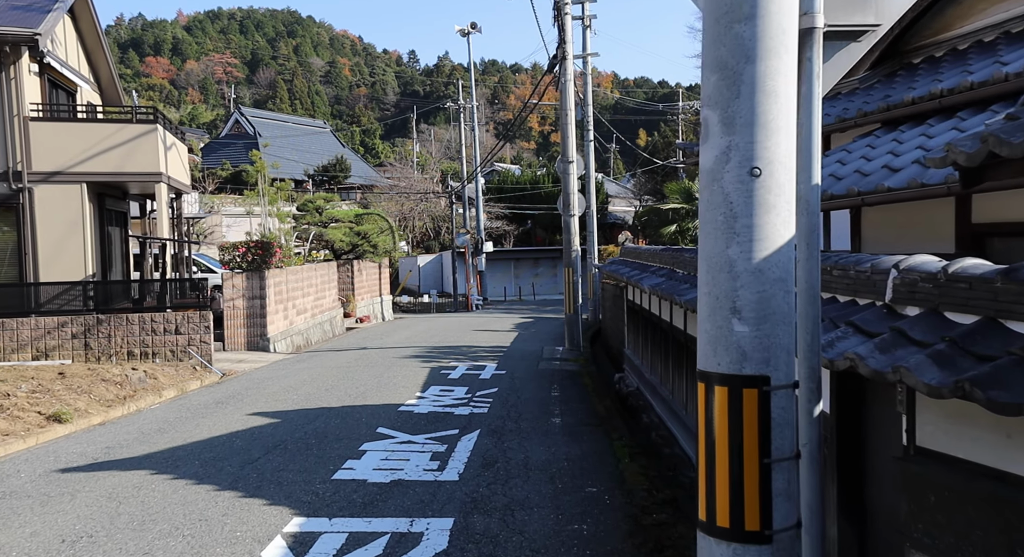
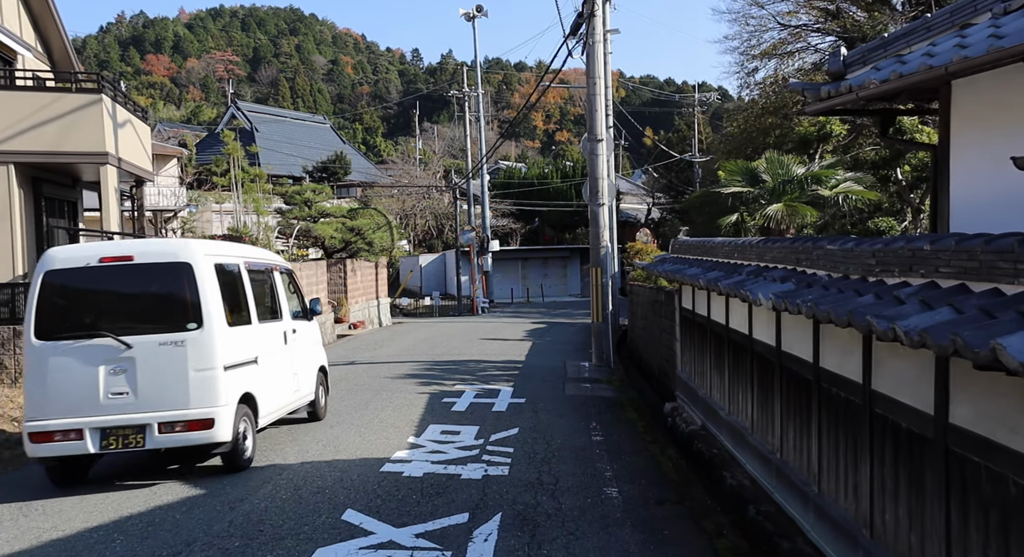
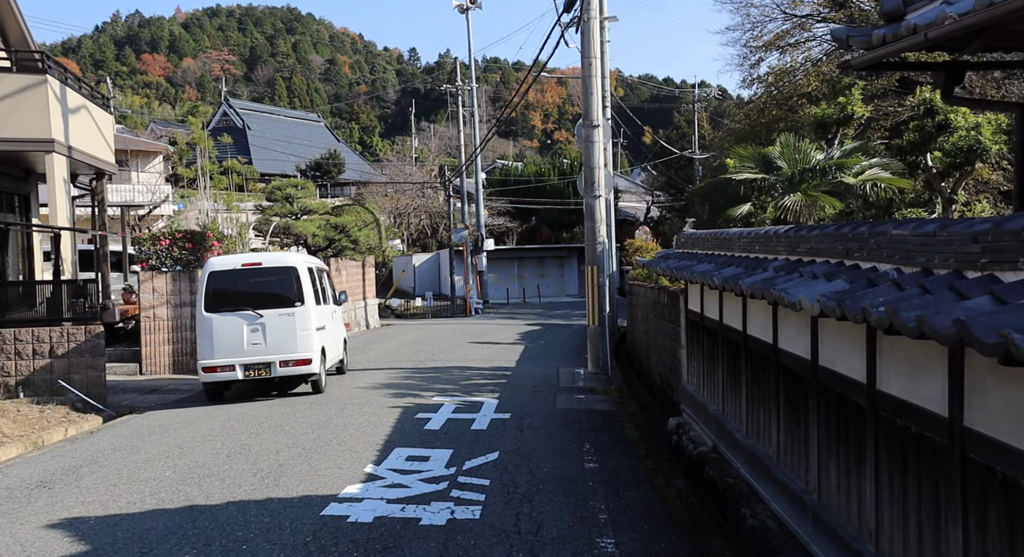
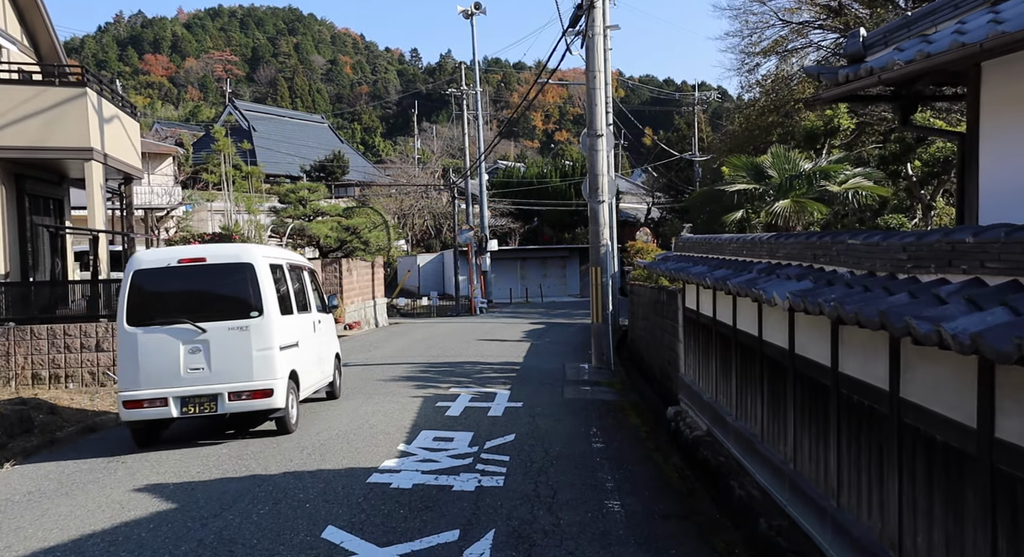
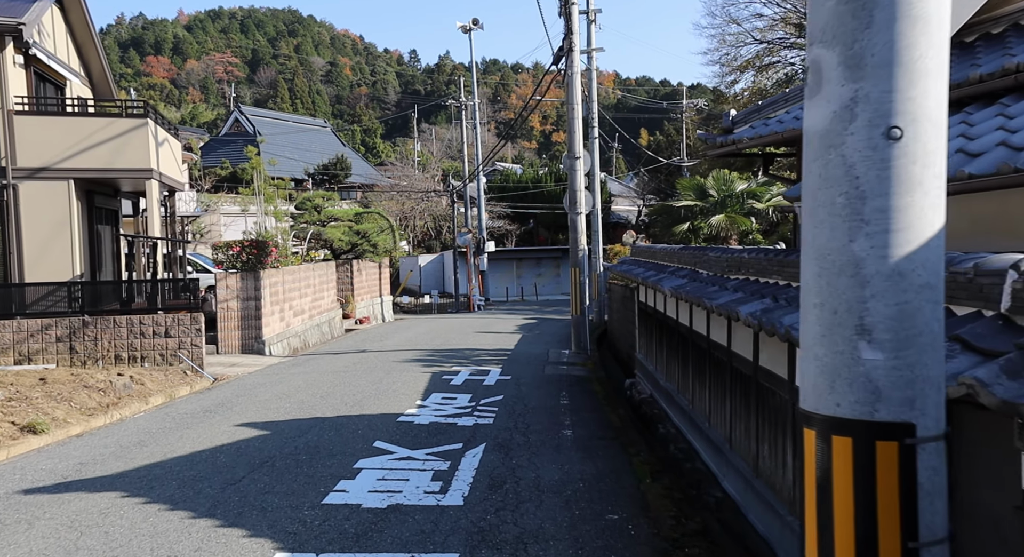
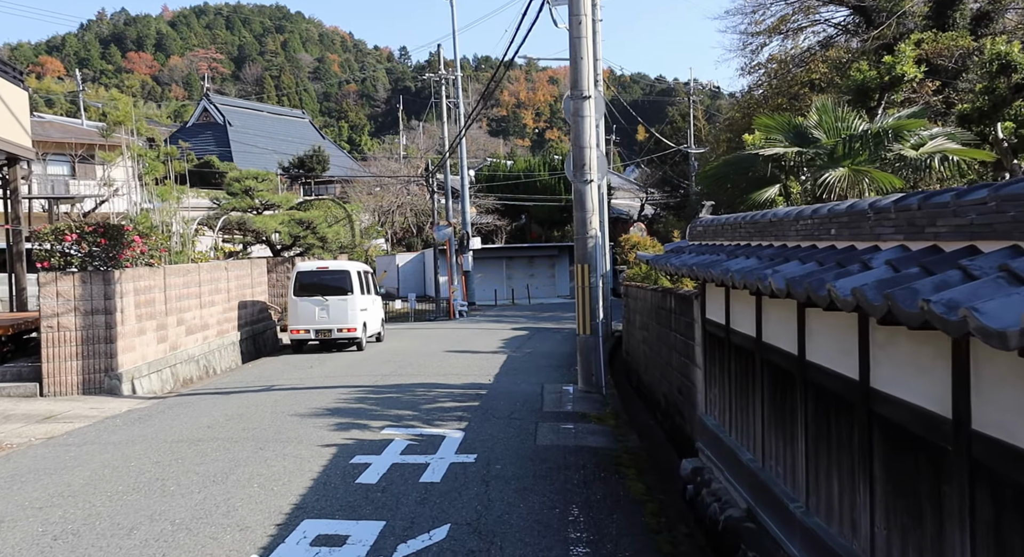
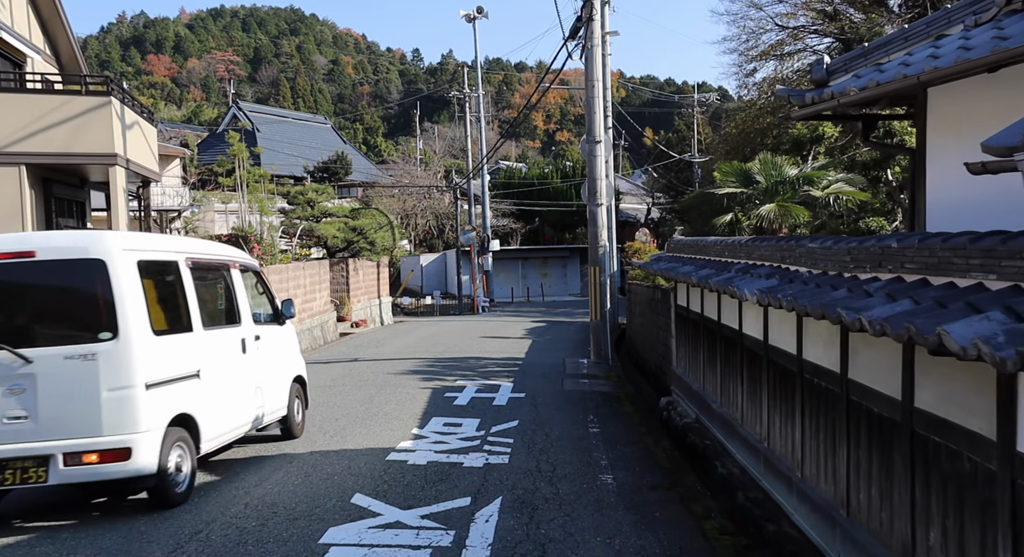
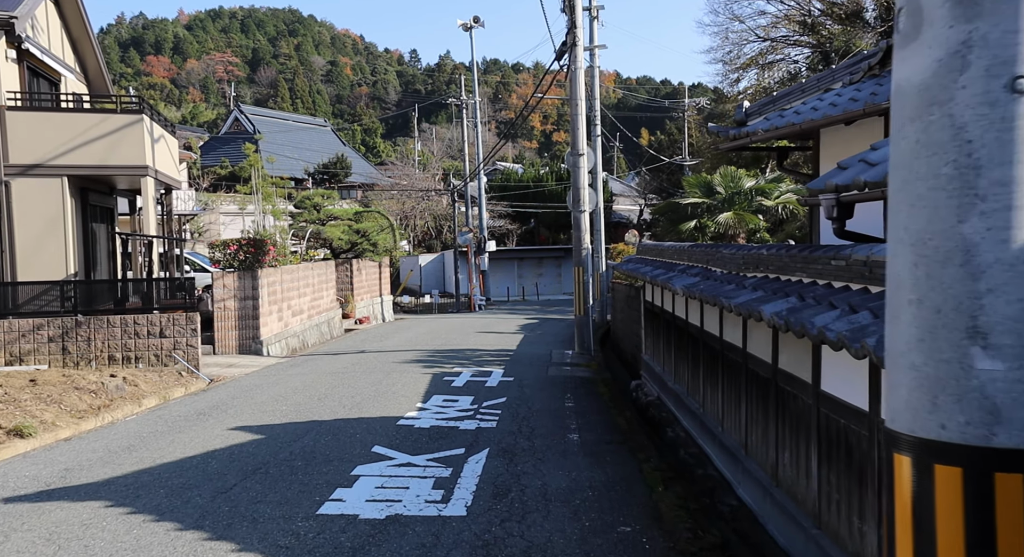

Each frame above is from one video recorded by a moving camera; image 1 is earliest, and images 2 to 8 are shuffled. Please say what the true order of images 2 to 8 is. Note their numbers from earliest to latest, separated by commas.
5, 8, 7, 2, 4, 3, 6
